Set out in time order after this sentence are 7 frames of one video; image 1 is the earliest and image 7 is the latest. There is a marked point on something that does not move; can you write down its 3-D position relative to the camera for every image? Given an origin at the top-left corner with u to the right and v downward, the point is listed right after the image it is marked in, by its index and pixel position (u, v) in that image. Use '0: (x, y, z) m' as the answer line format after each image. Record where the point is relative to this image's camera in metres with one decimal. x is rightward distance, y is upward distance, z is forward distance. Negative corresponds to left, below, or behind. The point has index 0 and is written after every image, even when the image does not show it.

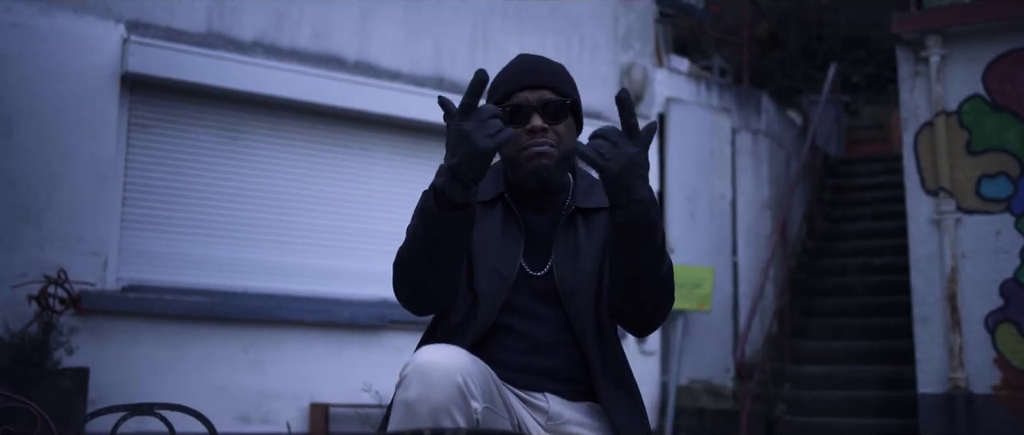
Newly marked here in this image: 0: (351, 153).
0: (-0.9, +0.4, +6.2) m
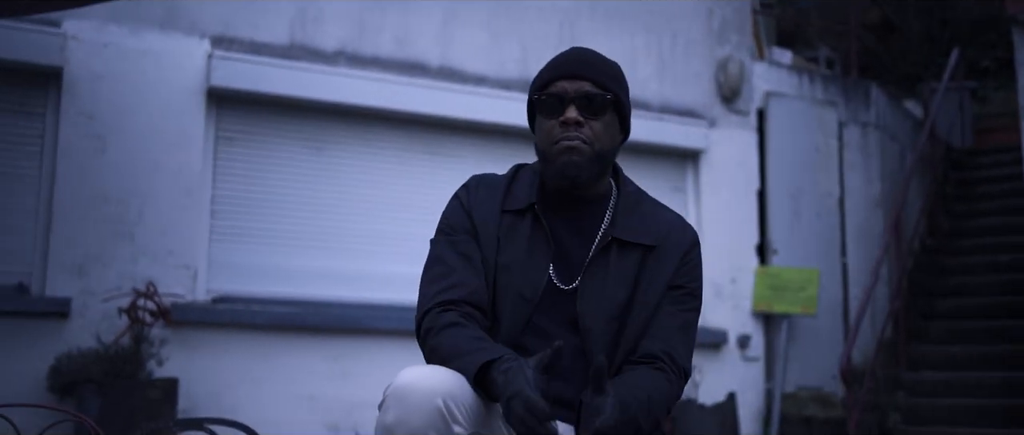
0: (-0.4, +0.3, +6.2) m
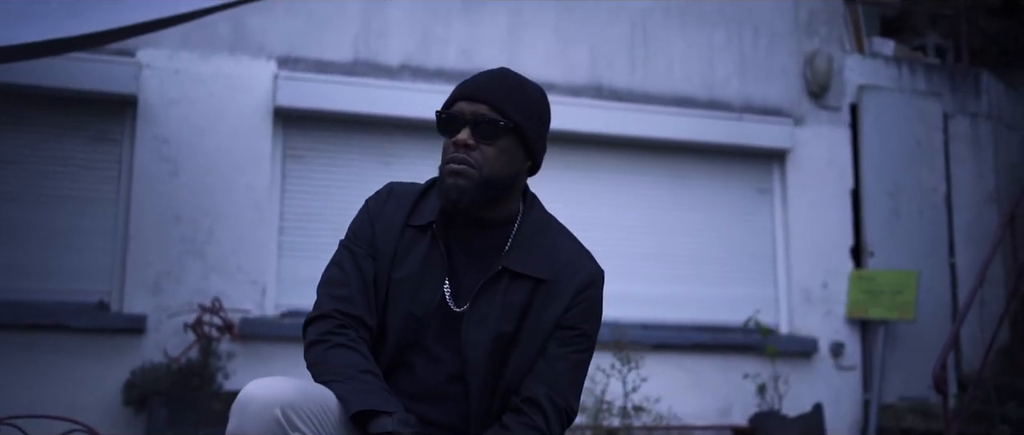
0: (0.0, +0.3, +6.1) m
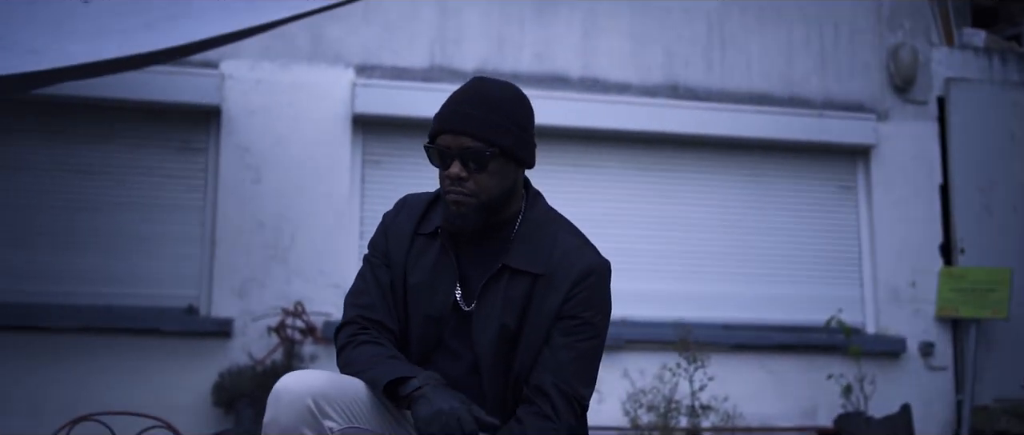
0: (+0.4, +0.3, +6.2) m
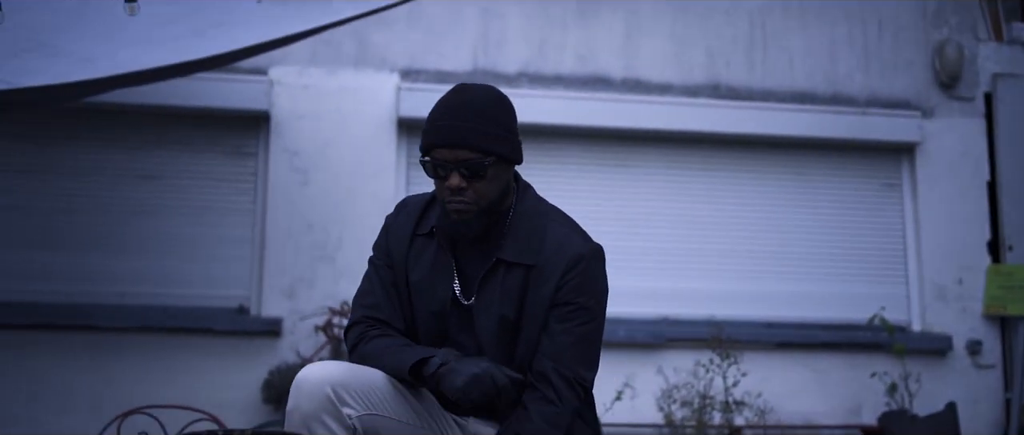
0: (+0.6, +0.3, +6.2) m
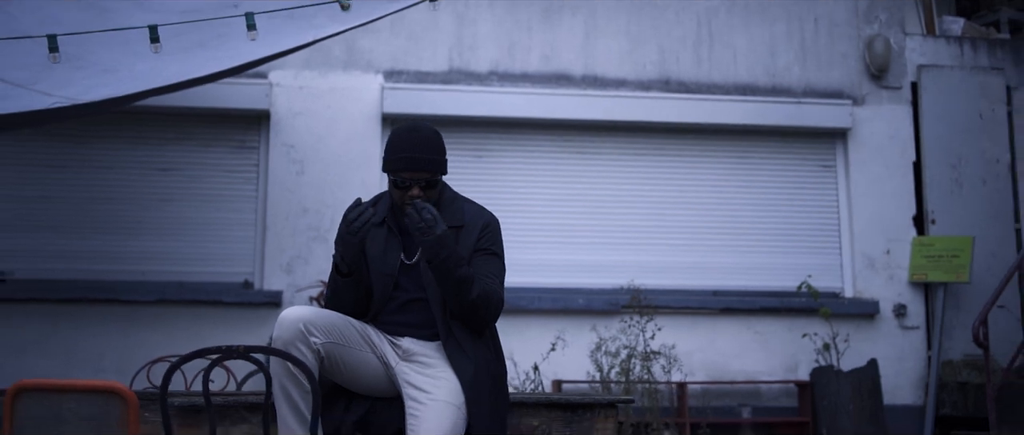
0: (+0.4, +0.4, +7.0) m
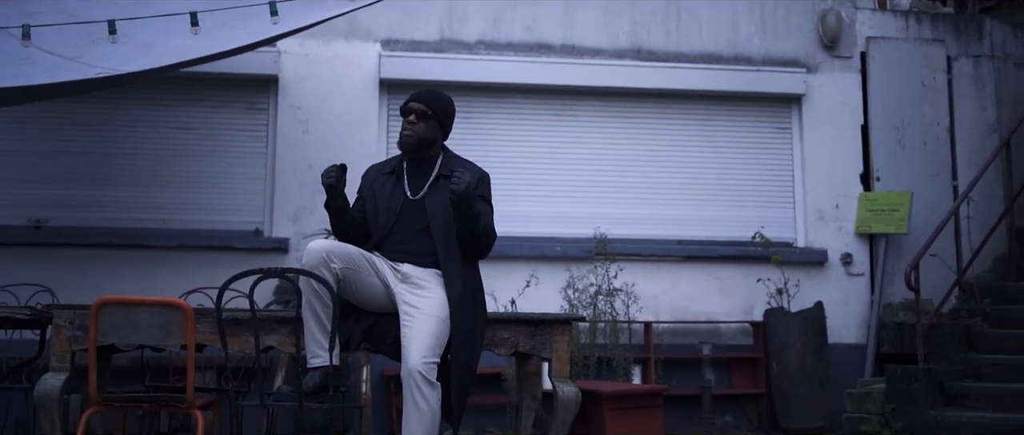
0: (+0.3, +0.7, +7.7) m
